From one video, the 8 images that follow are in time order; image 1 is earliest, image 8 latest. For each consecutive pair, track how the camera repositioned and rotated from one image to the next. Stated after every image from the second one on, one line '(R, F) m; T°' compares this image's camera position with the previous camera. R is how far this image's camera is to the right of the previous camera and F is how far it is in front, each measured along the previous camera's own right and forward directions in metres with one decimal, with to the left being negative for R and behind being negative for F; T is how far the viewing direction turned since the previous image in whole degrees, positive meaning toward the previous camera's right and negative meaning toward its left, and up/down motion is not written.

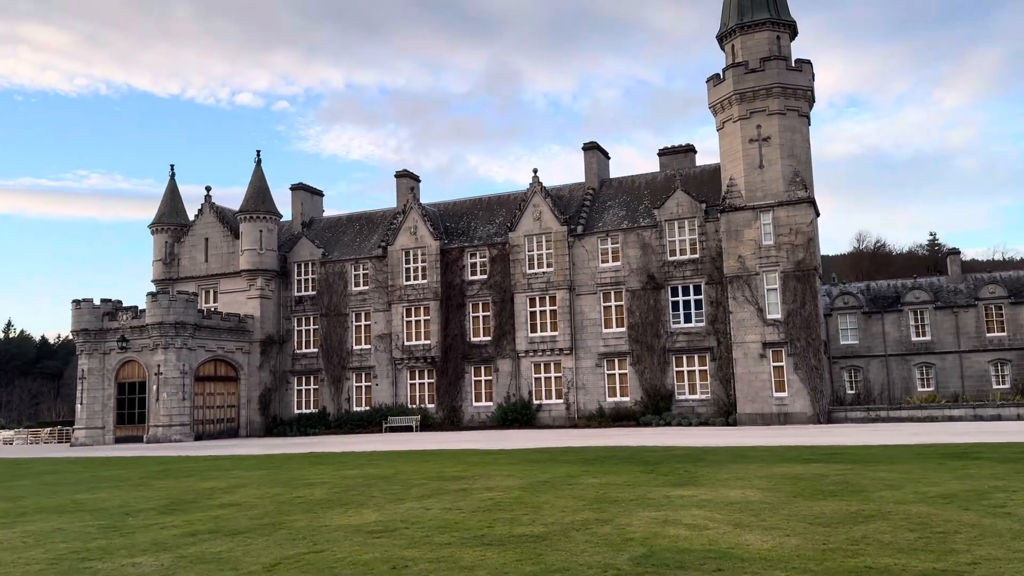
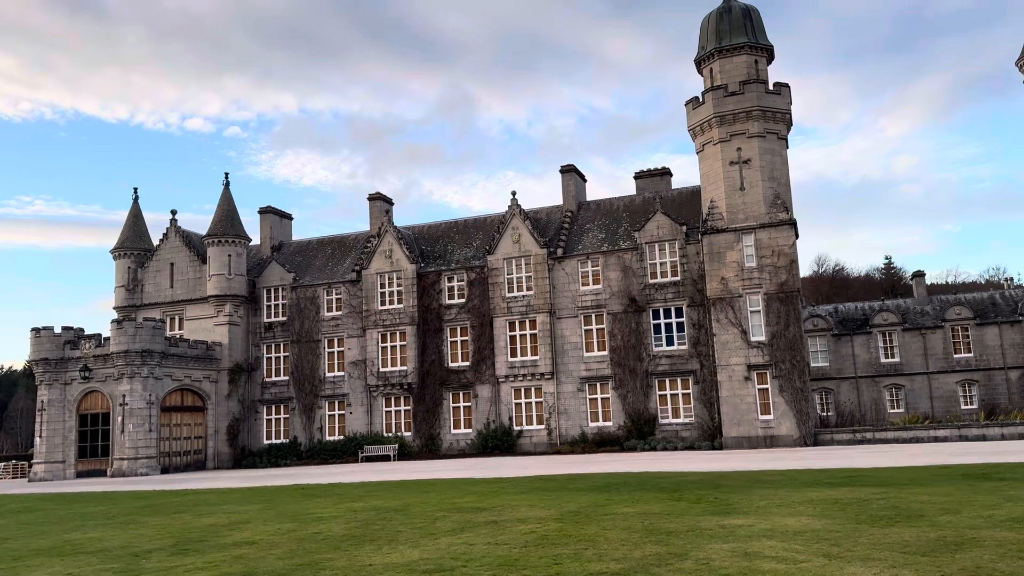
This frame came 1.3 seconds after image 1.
(-1.0, +0.6) m; +3°
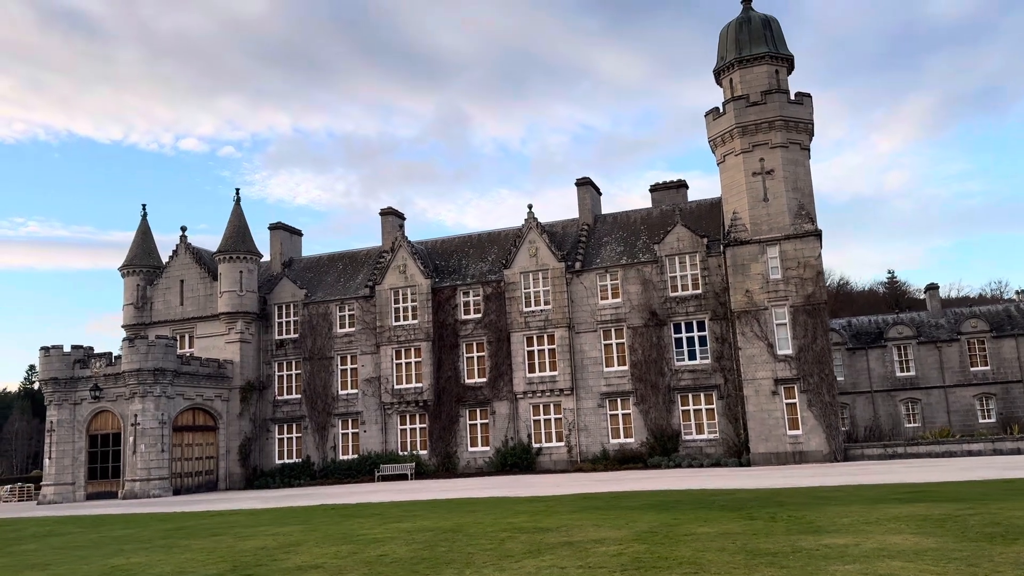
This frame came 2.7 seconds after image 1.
(-1.0, +0.6) m; 0°
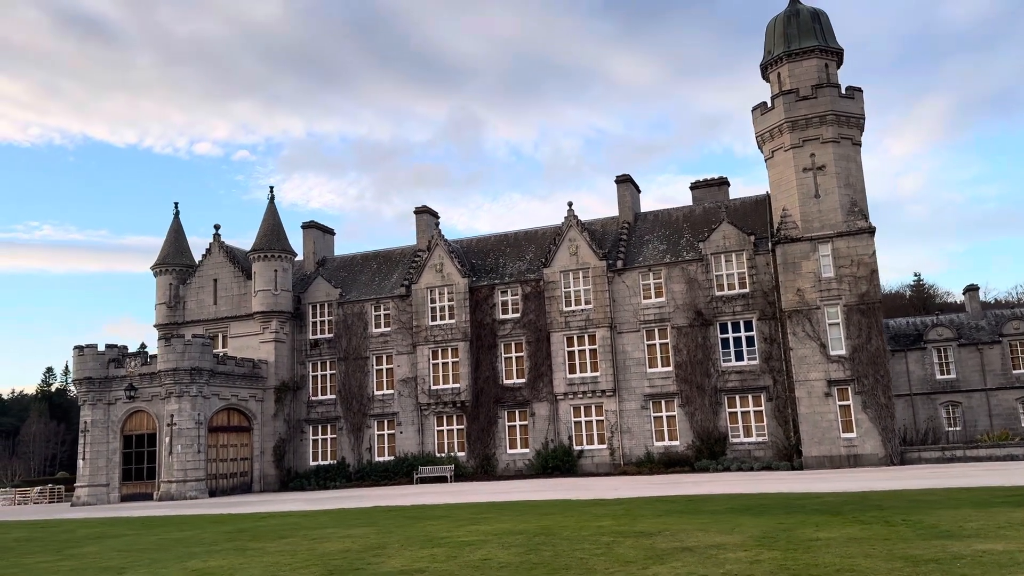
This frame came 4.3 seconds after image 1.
(-1.2, +0.7) m; -1°
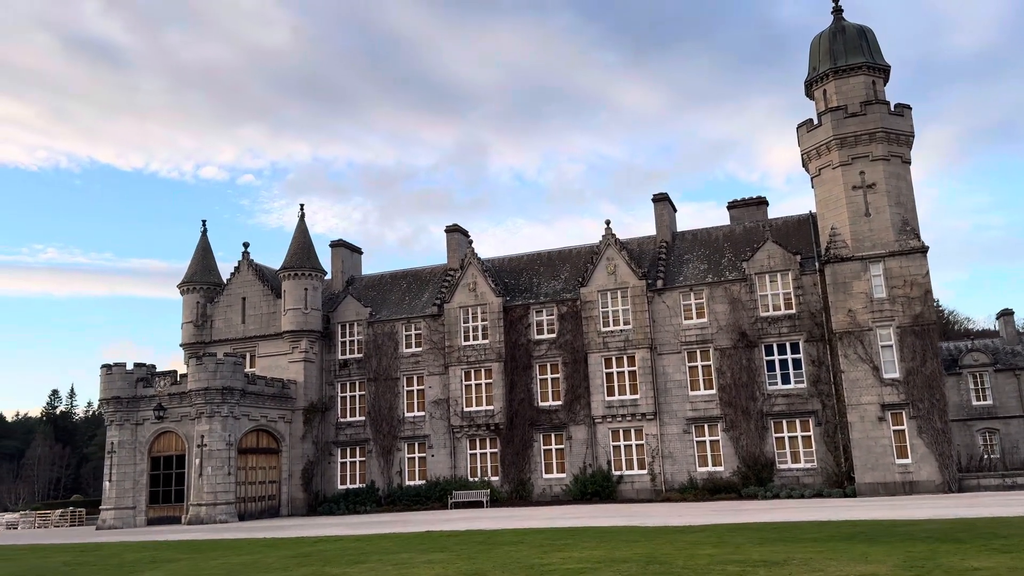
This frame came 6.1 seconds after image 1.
(-1.4, +0.8) m; 0°
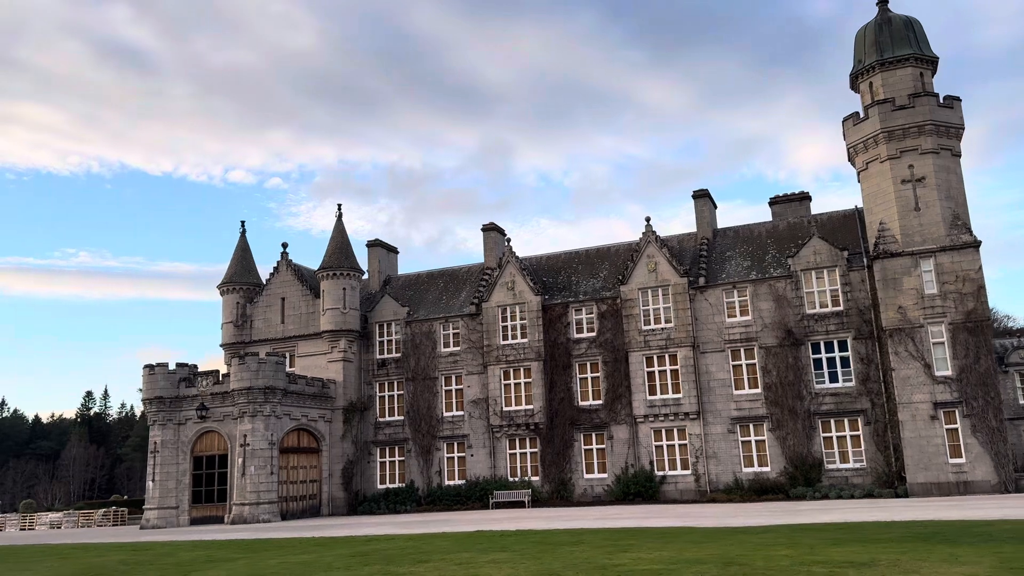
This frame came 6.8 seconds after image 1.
(-0.6, +0.2) m; -2°
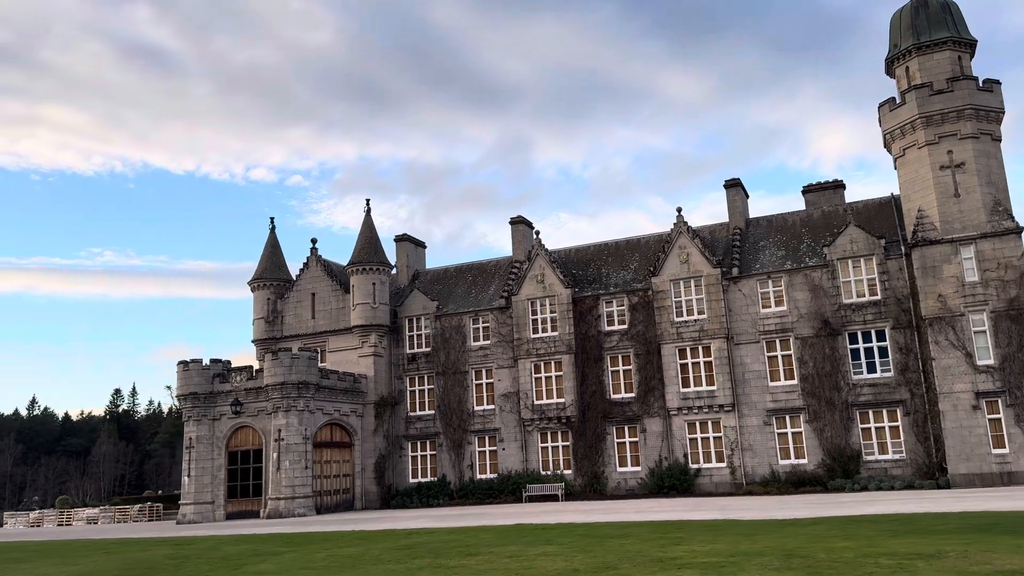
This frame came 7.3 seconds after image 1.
(-0.4, +0.2) m; -1°
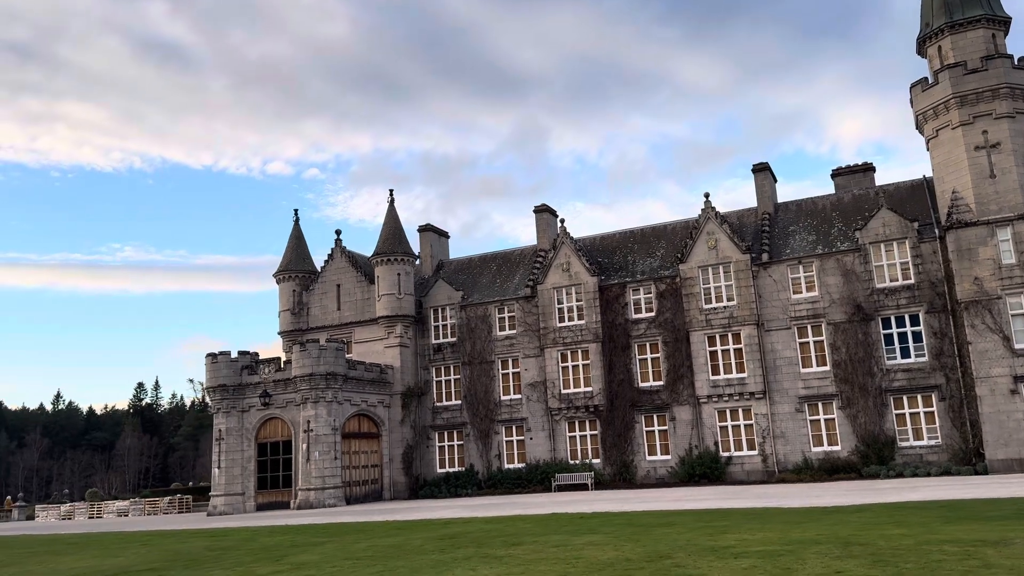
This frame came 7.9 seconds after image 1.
(-0.4, +0.2) m; -1°
